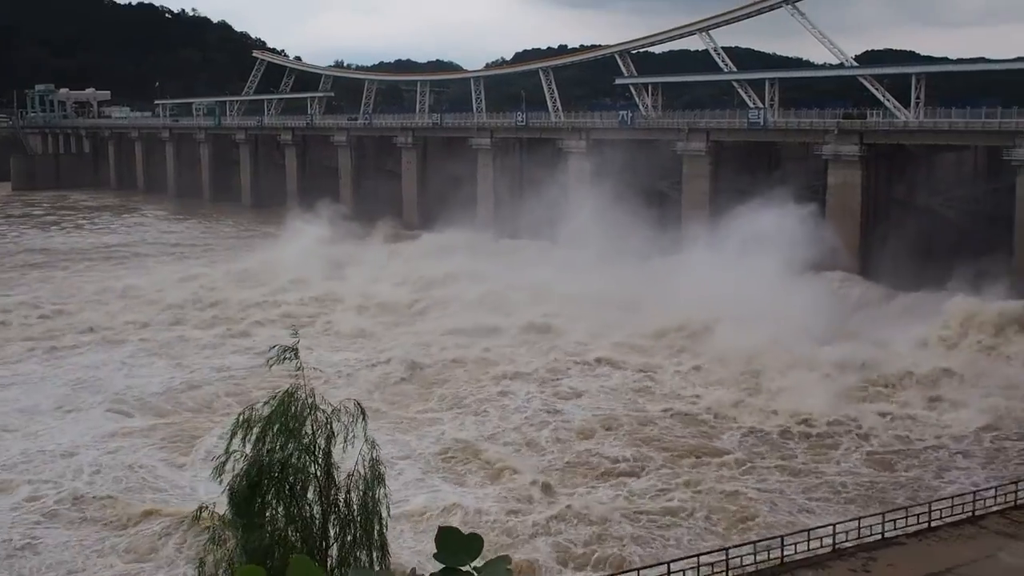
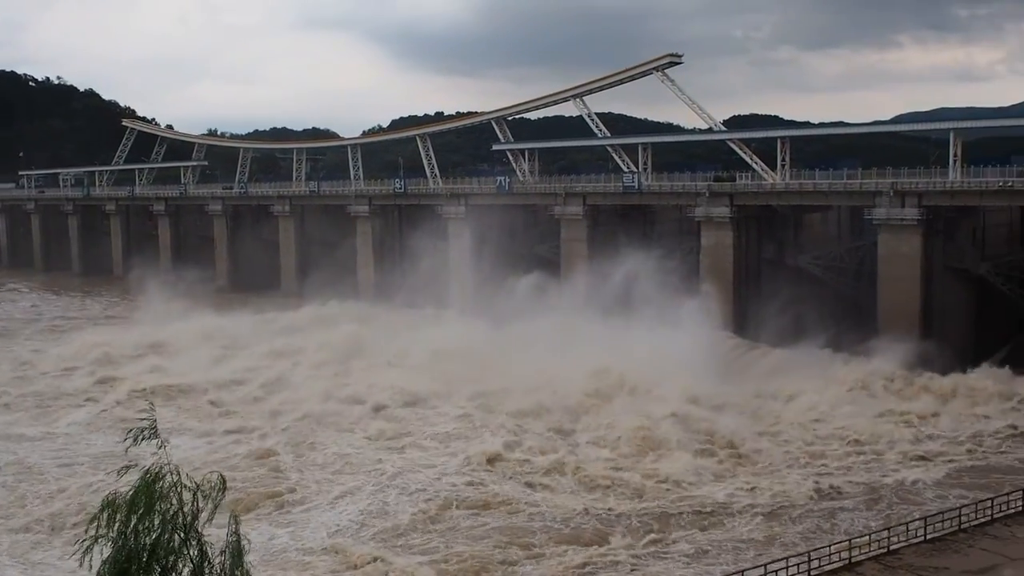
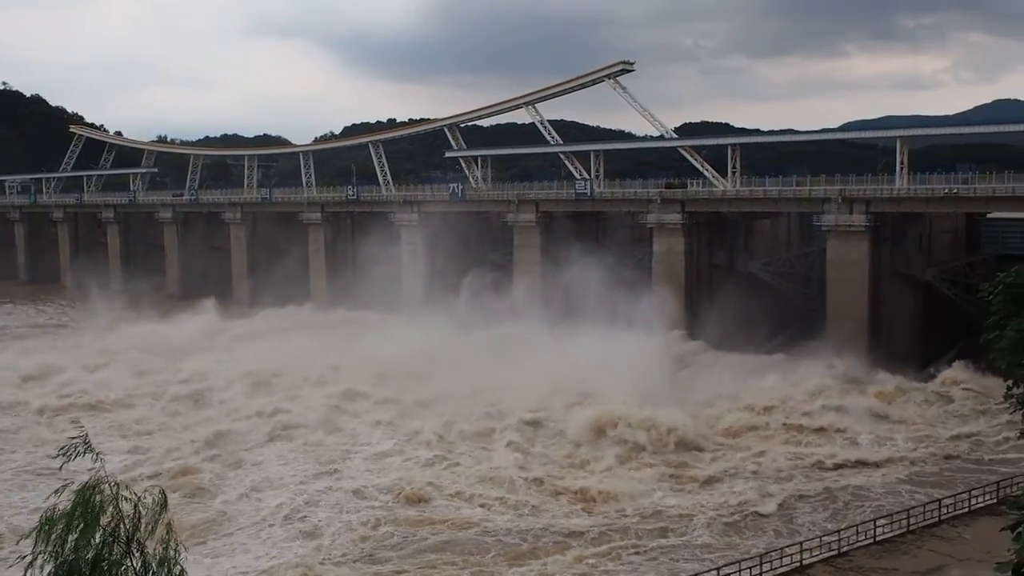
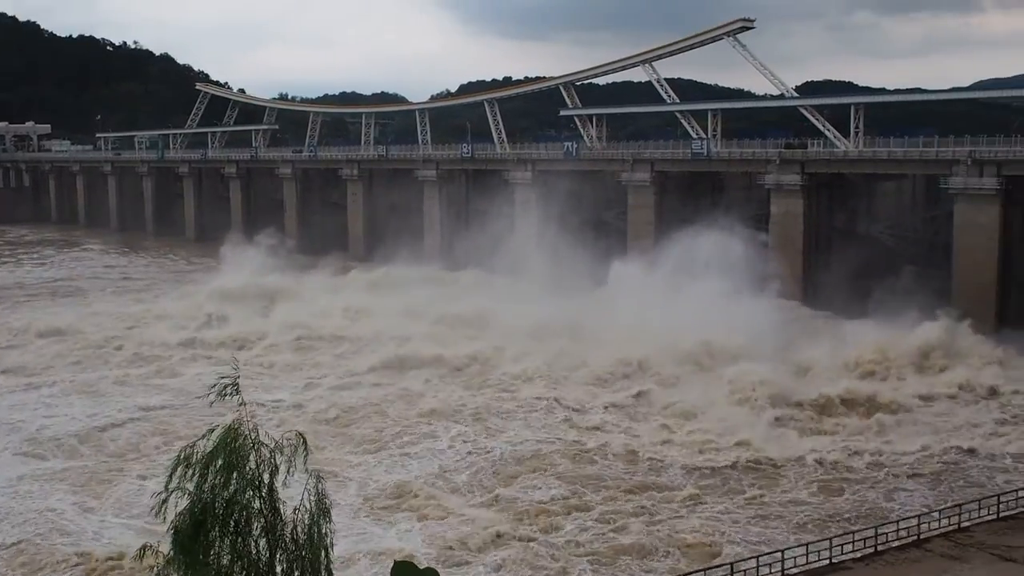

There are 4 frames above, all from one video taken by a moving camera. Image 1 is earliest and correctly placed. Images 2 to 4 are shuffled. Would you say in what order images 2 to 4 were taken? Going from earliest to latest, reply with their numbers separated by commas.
4, 2, 3
